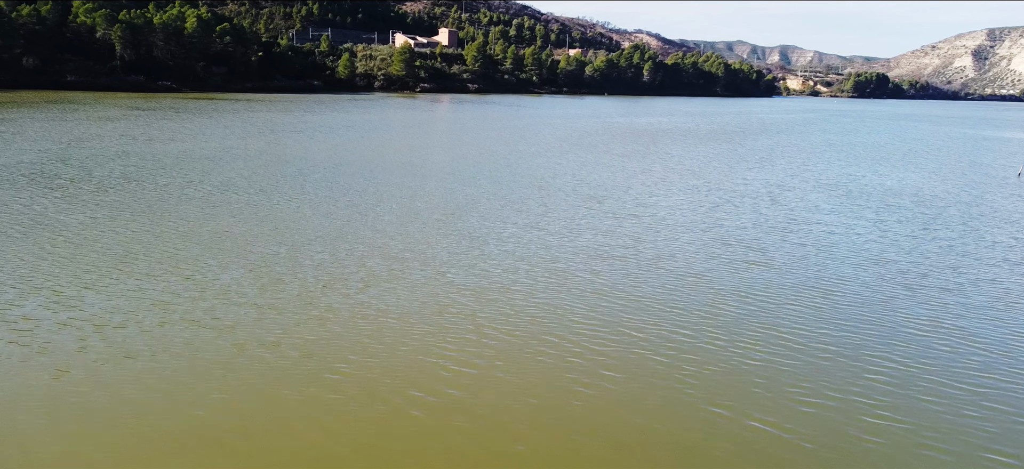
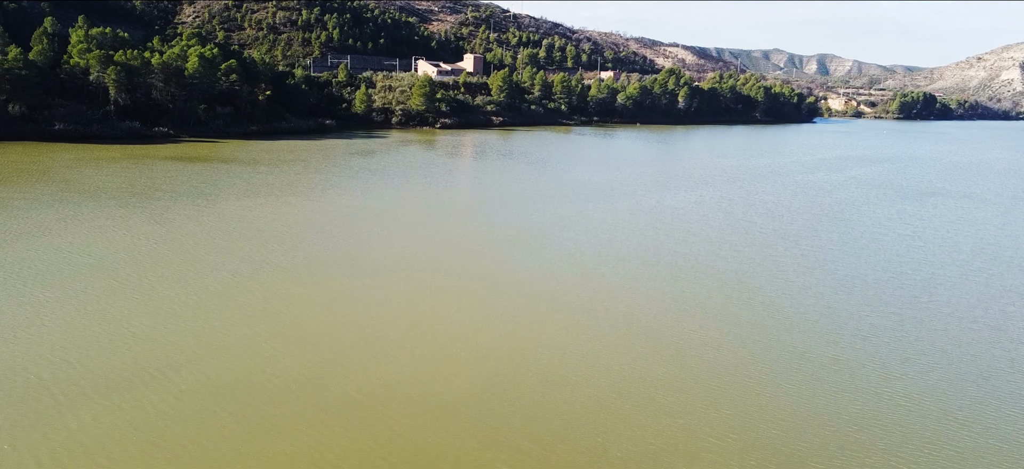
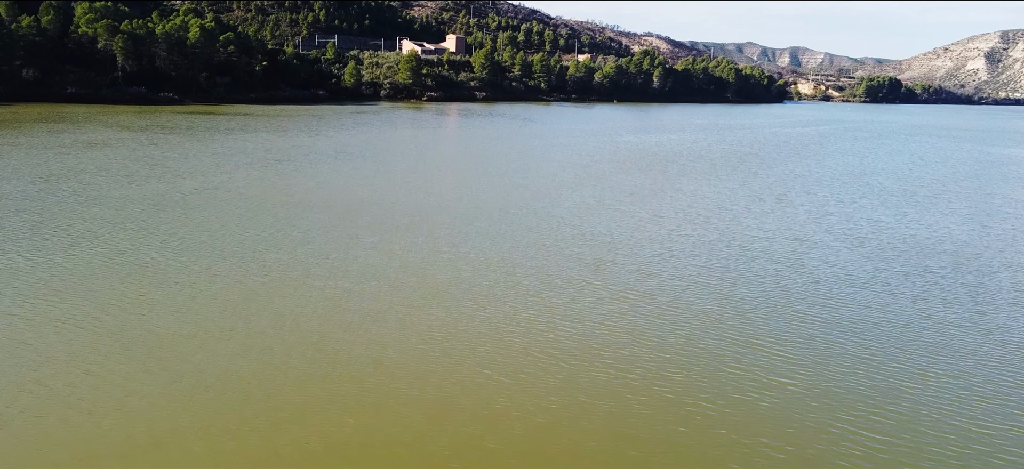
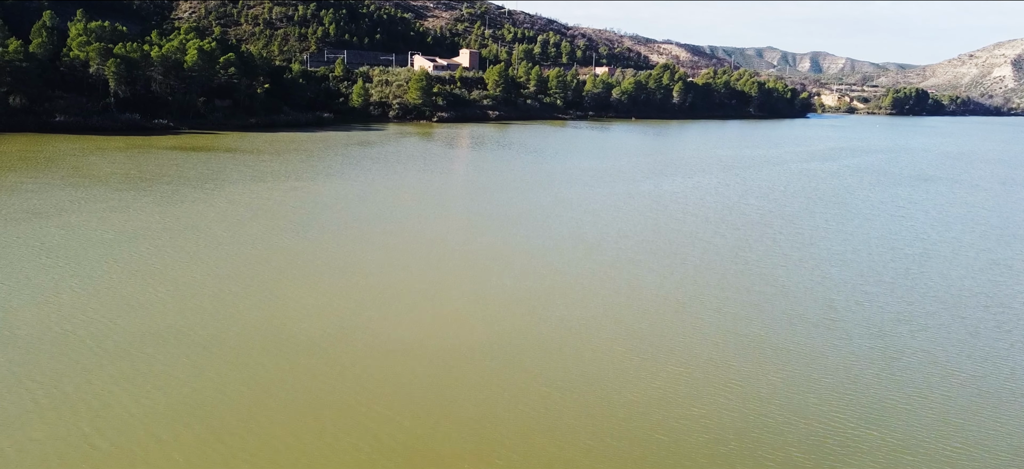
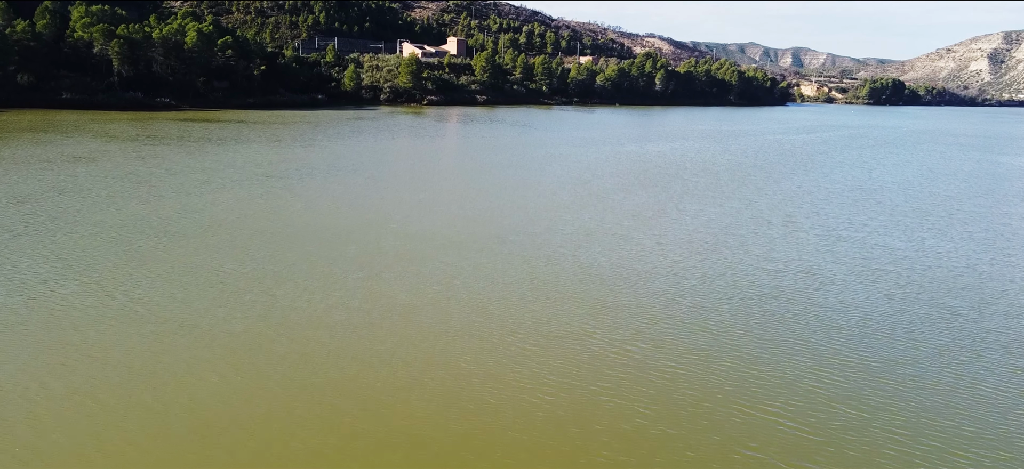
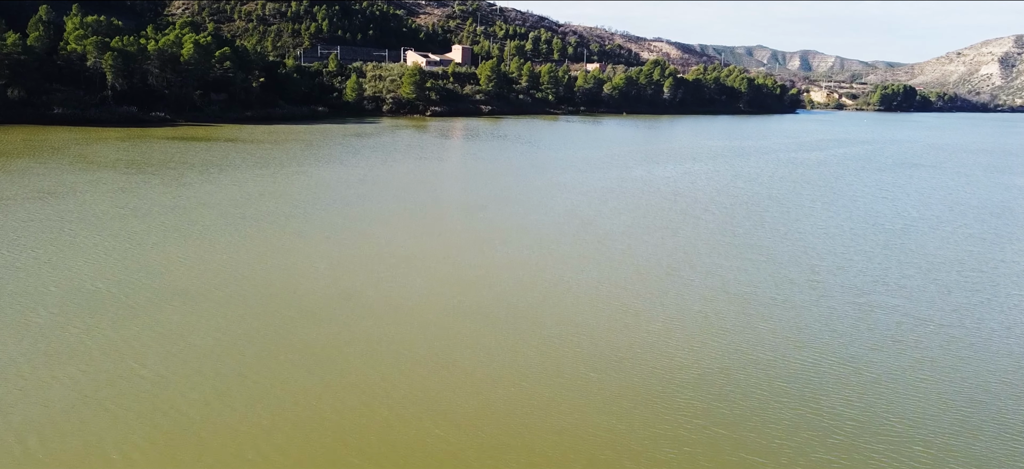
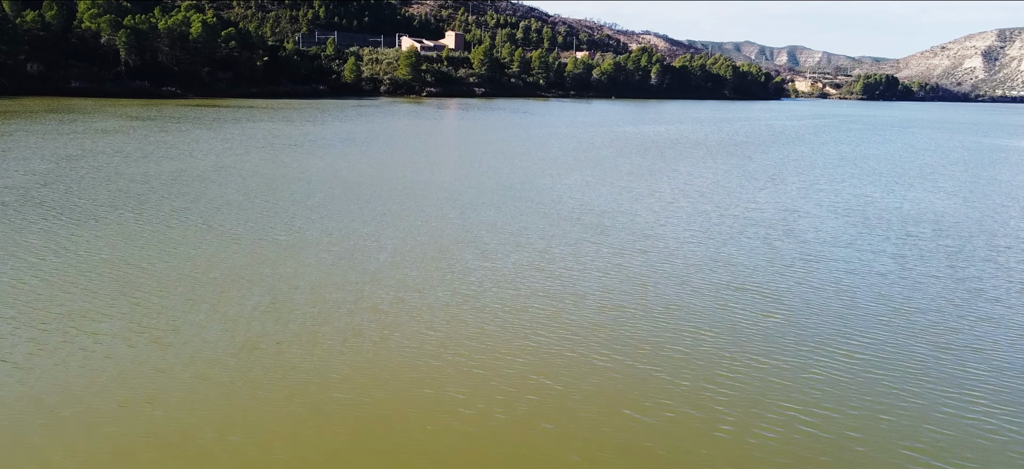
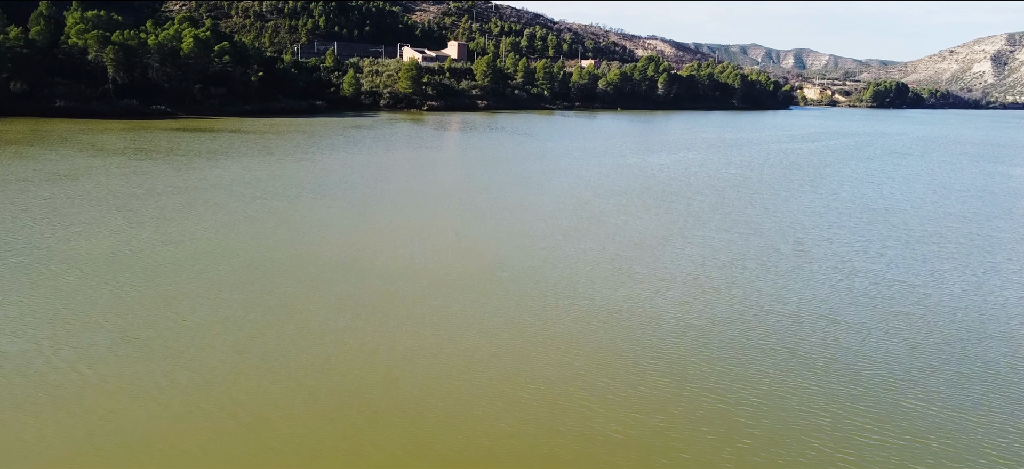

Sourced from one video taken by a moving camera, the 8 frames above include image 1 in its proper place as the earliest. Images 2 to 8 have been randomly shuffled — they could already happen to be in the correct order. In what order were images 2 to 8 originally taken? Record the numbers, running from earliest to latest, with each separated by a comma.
7, 3, 5, 8, 6, 4, 2
